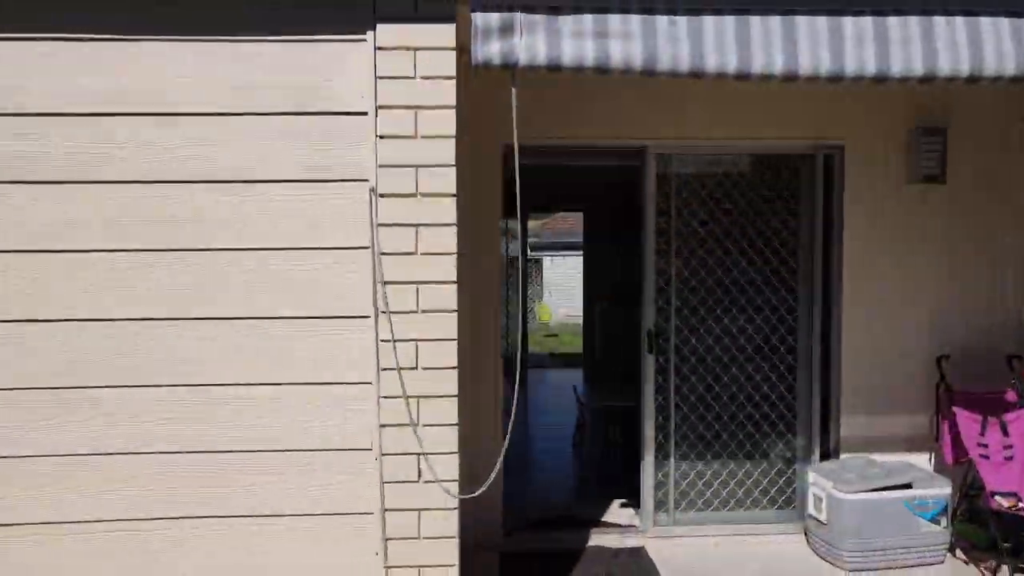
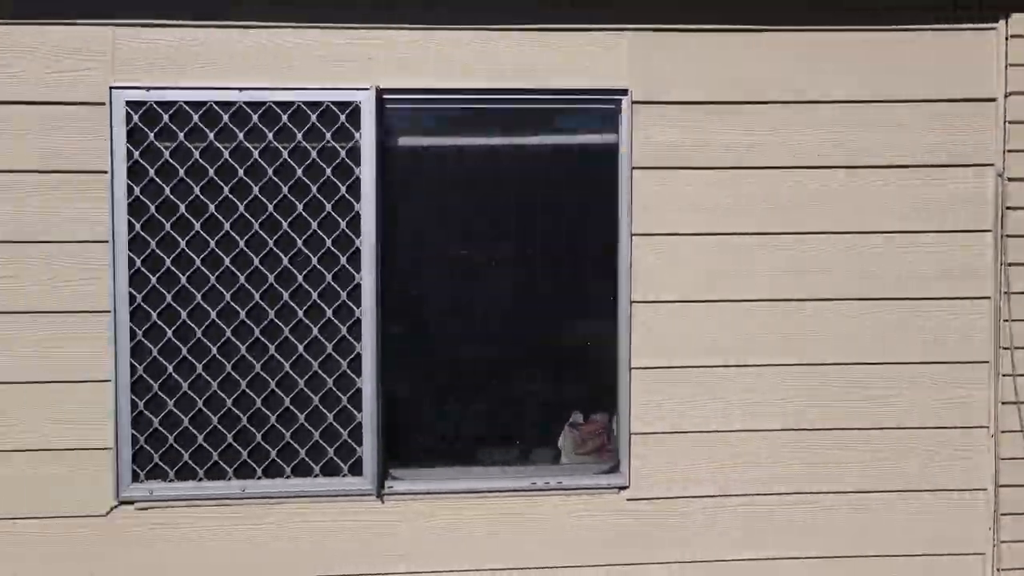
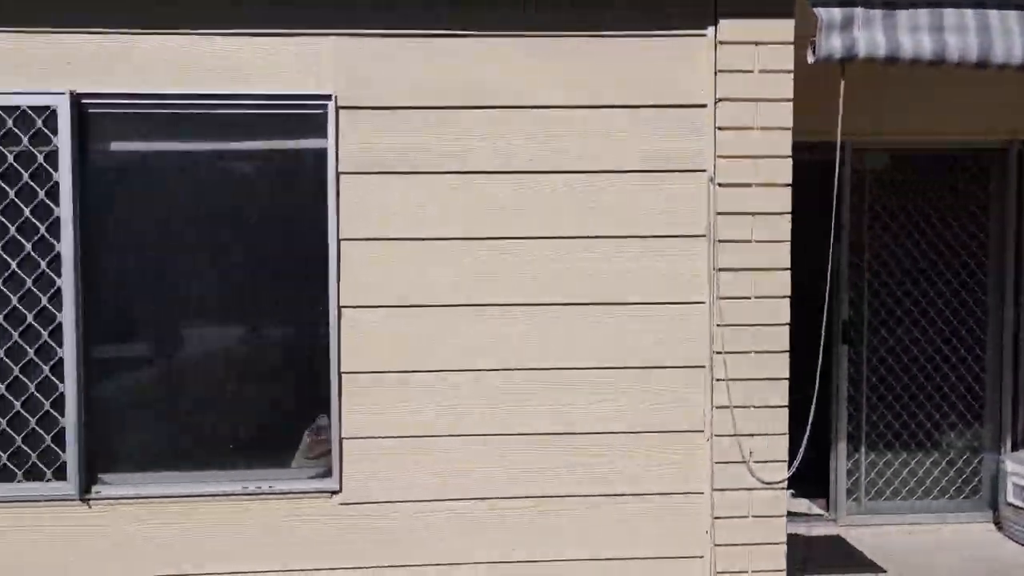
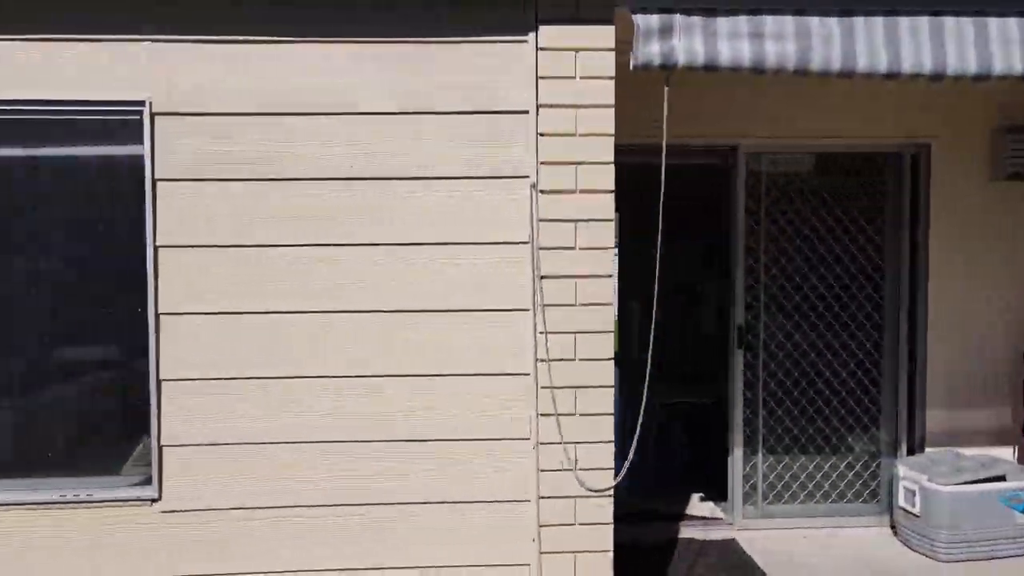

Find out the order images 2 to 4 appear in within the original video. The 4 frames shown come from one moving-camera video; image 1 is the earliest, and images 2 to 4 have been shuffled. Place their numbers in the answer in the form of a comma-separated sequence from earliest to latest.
4, 3, 2
